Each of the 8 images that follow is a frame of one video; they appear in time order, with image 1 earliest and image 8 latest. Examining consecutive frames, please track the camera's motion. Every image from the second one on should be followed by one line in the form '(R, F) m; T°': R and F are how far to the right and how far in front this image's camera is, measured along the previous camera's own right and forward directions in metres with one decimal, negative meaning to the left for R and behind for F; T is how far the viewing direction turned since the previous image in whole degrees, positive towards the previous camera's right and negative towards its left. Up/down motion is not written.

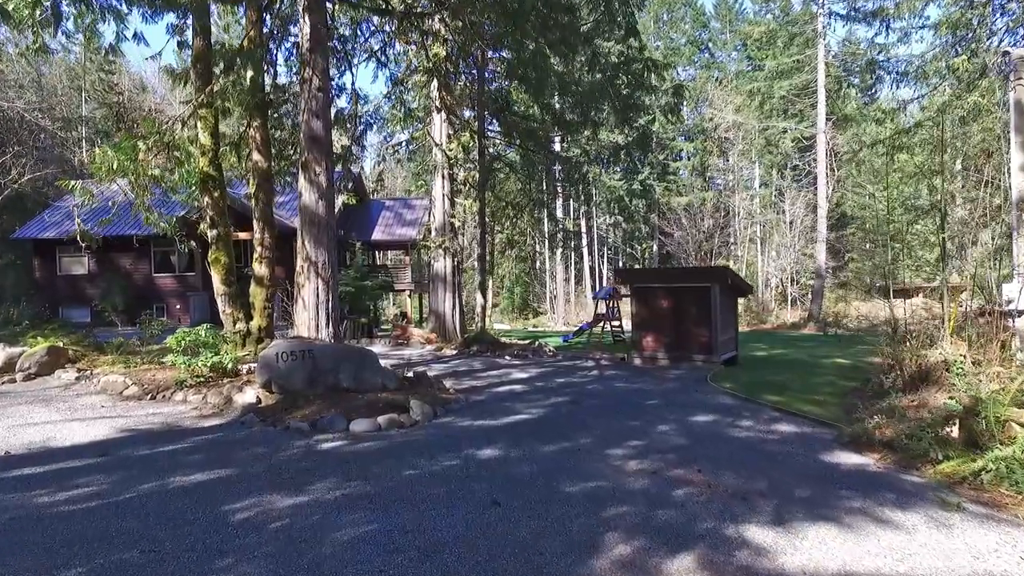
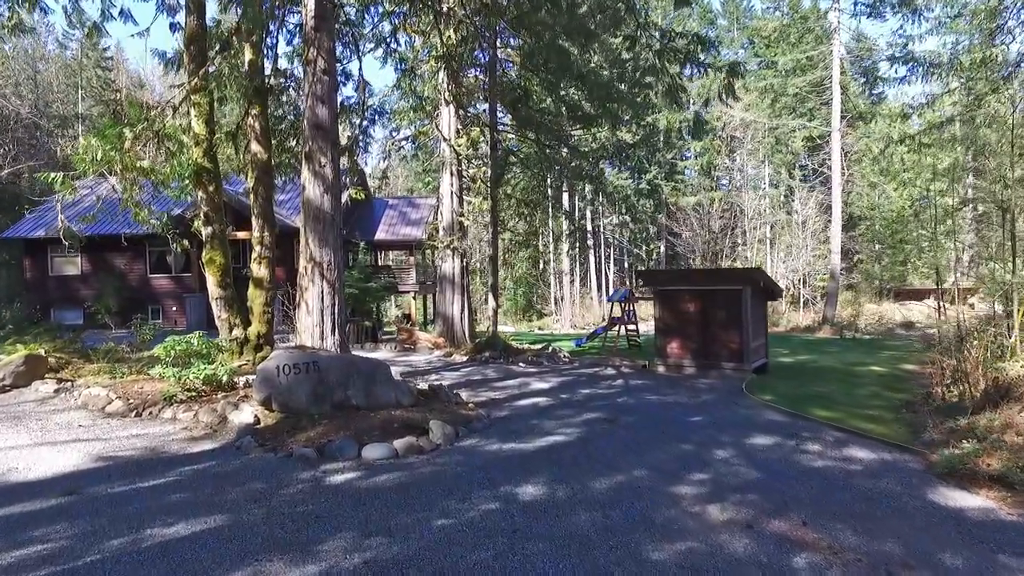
(-0.3, +0.7) m; 0°
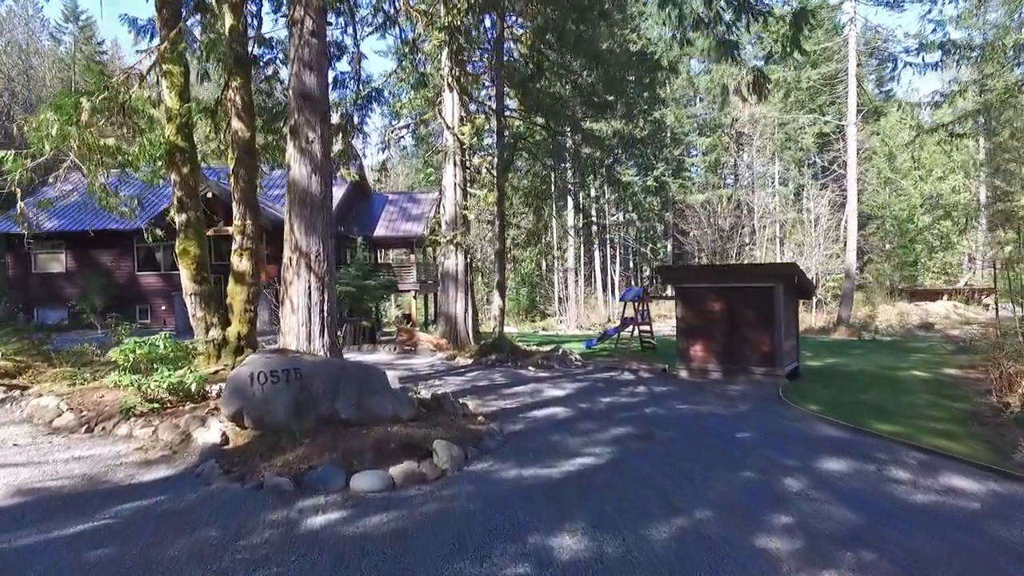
(-0.2, +0.9) m; 0°
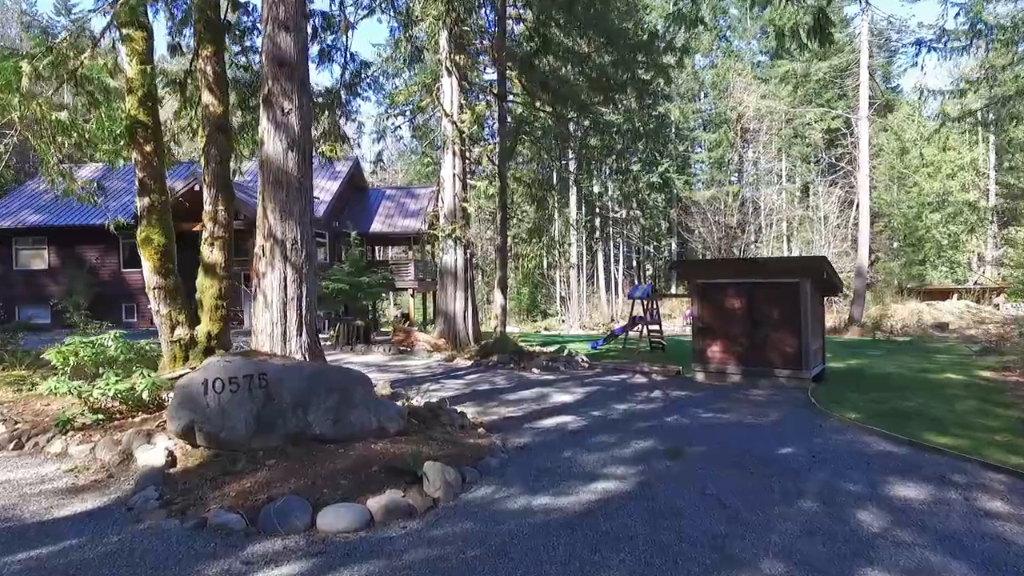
(0.0, +0.8) m; 0°
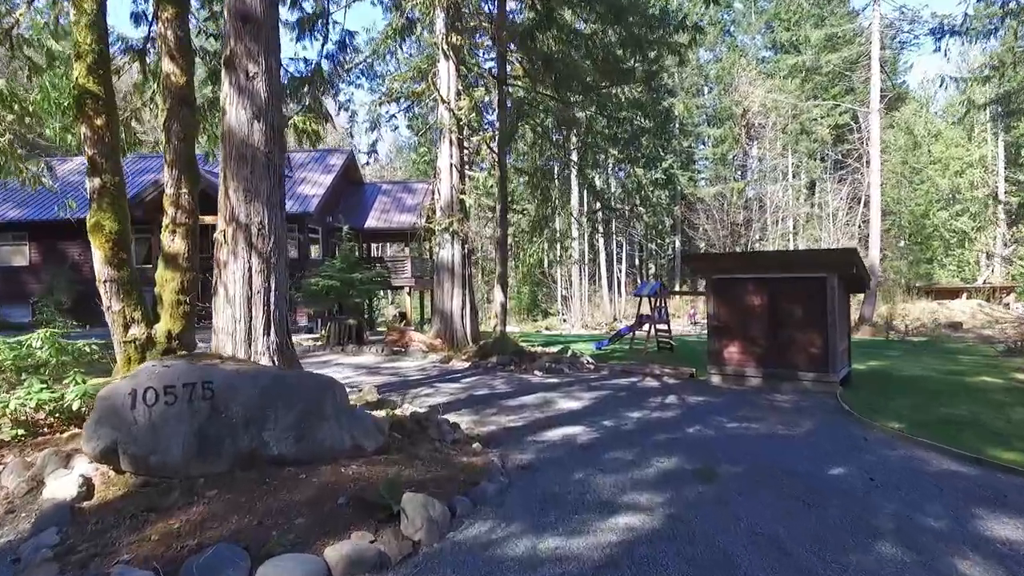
(0.0, +0.7) m; 0°
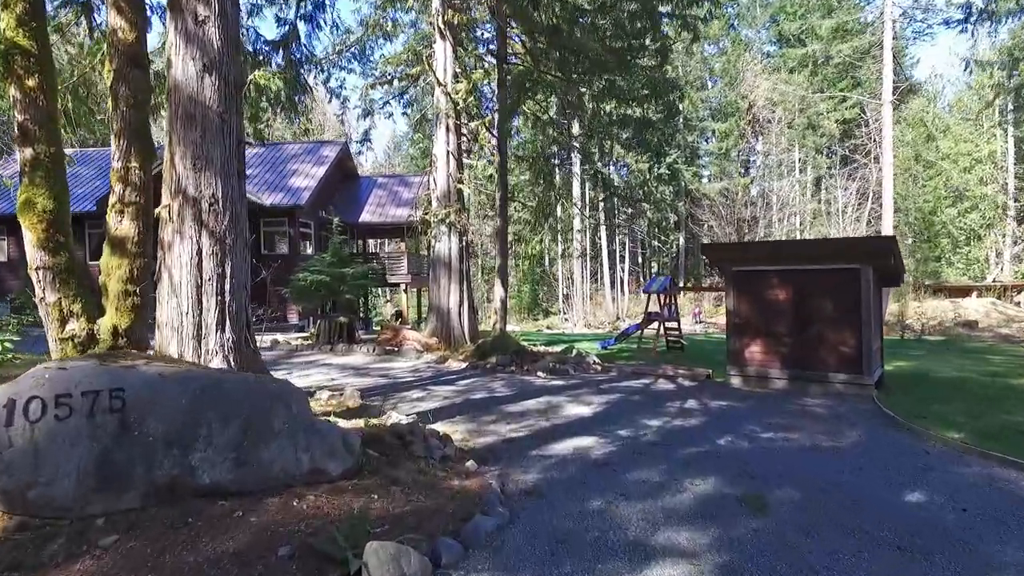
(0.0, +0.8) m; 0°
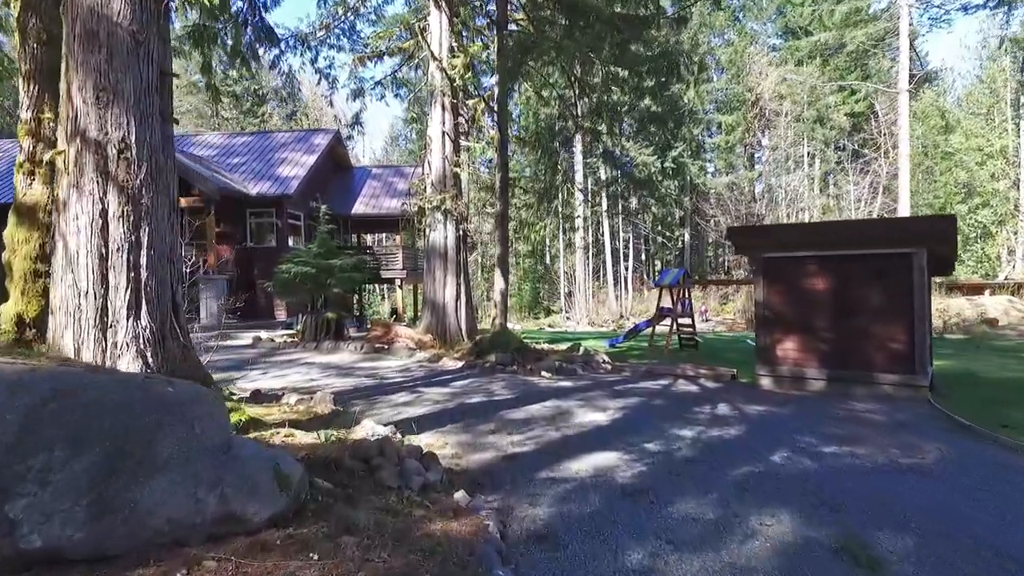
(0.0, +0.9) m; 0°
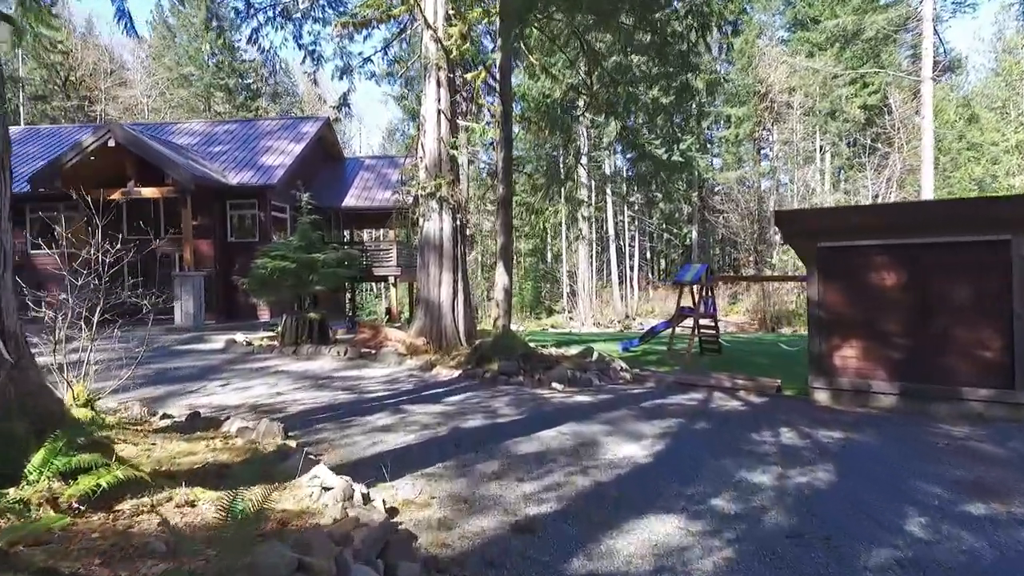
(-0.1, +1.2) m; 0°
